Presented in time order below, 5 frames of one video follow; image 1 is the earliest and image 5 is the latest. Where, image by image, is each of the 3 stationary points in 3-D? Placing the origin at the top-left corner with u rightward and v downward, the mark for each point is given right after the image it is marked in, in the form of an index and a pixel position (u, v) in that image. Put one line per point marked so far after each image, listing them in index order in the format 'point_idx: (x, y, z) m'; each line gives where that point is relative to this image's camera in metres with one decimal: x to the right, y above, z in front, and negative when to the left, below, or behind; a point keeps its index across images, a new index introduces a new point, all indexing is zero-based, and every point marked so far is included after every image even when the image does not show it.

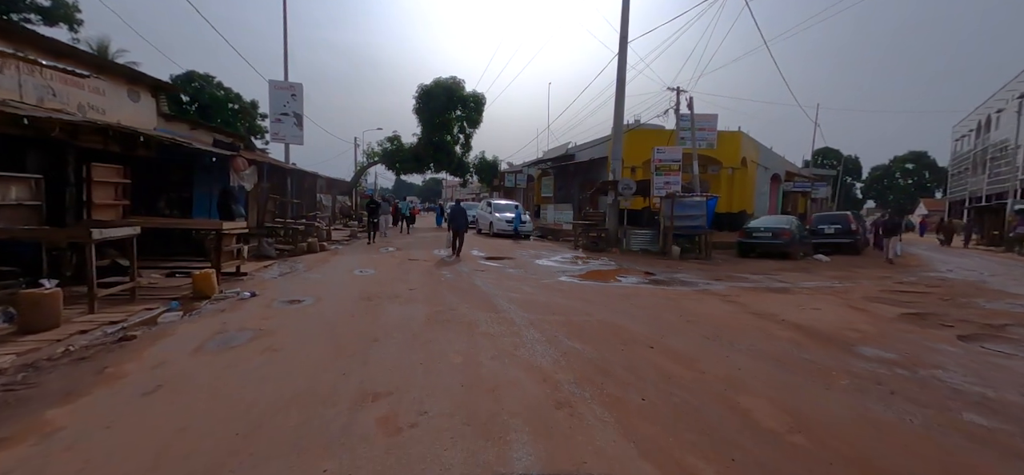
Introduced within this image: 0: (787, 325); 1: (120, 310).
0: (+3.8, -1.2, +5.8) m
1: (-5.4, -1.0, +5.8) m
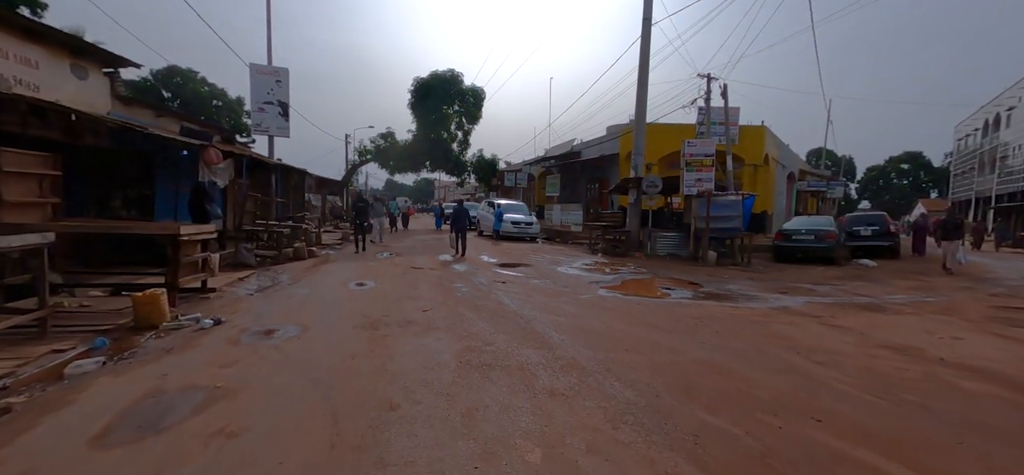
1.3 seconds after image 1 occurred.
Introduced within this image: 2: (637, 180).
0: (+4.5, -1.3, +4.2) m
1: (-4.8, -1.1, +4.0) m
2: (+4.6, +2.1, +15.2) m
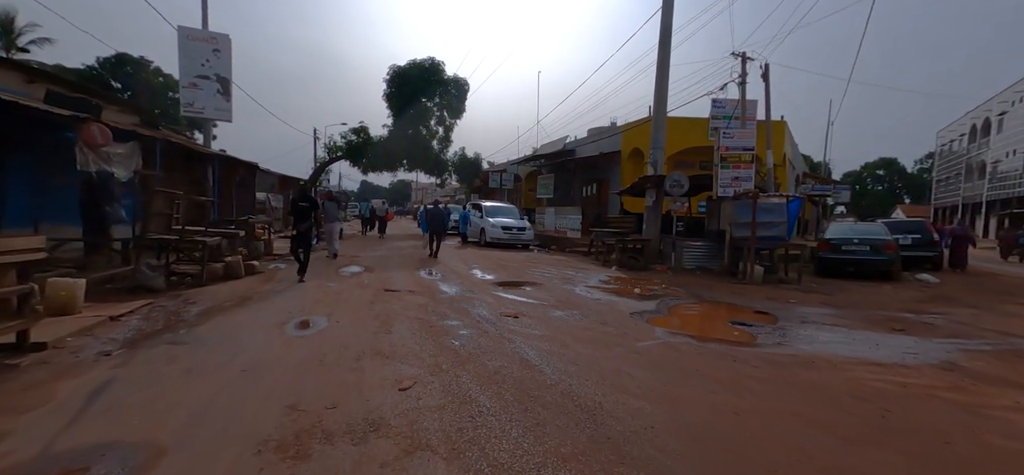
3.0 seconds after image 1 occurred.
0: (+5.0, -1.5, +1.7) m
1: (-4.2, -1.3, +1.0) m
2: (+4.5, +1.8, +12.8) m
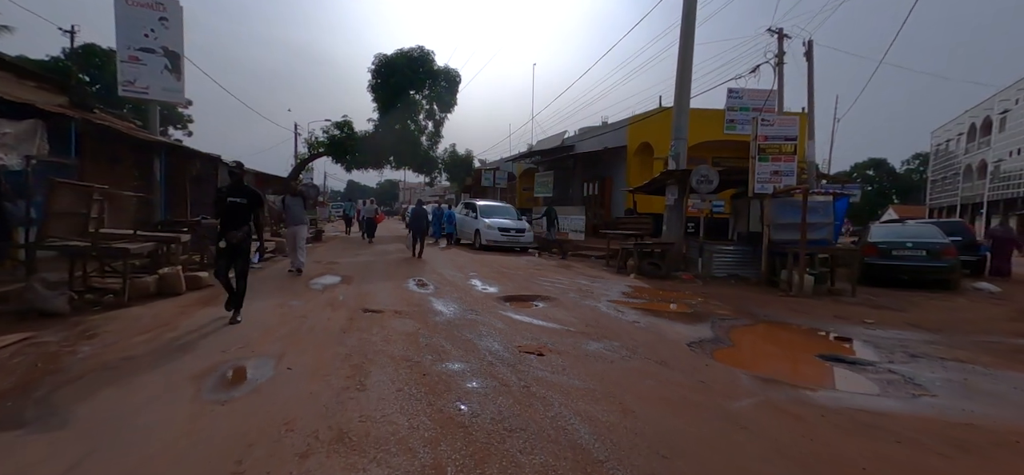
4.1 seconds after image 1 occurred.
0: (+5.4, -1.6, +0.1) m
1: (-3.8, -1.4, -0.8) m
2: (+4.6, +1.7, +11.2) m
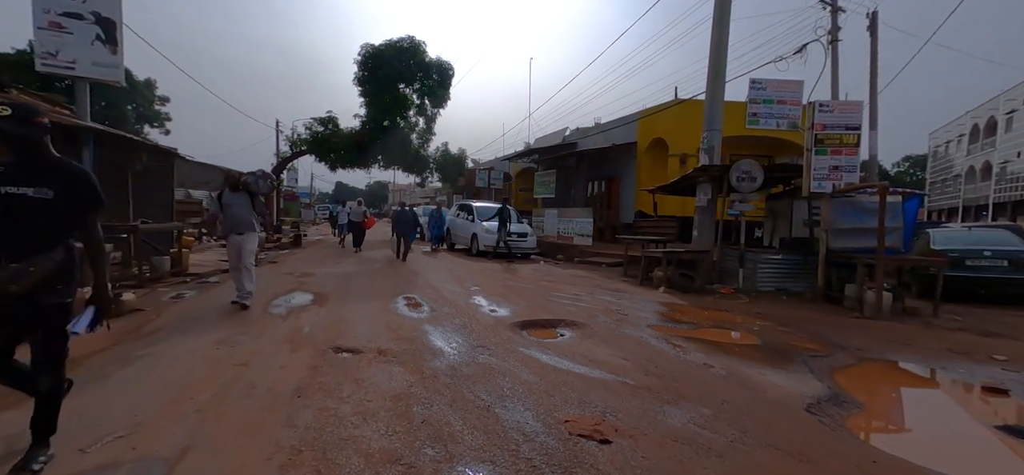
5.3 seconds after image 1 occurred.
0: (+5.8, -1.7, -1.5) m
1: (-3.4, -1.5, -2.6) m
2: (+4.8, +1.6, +9.6) m
